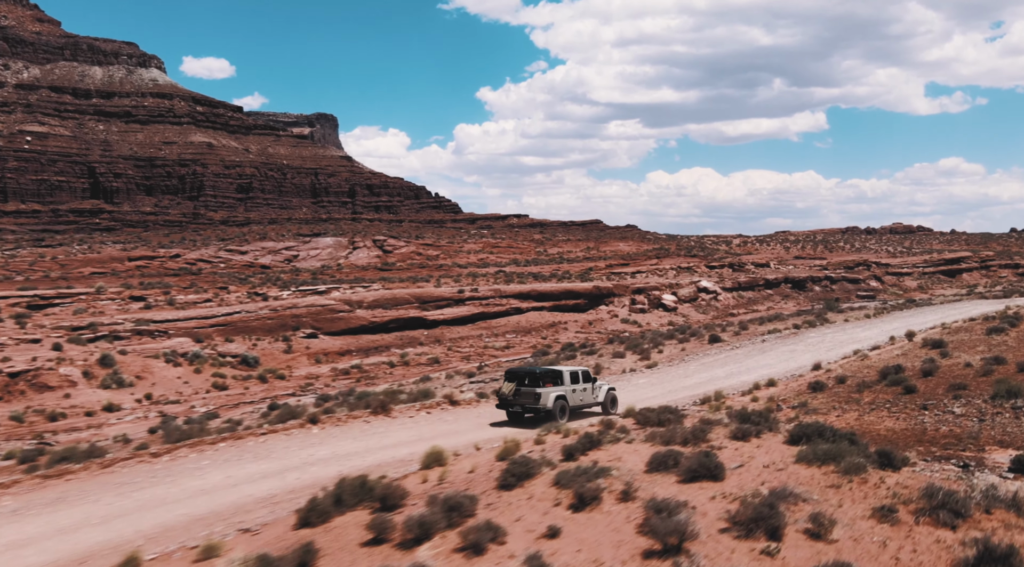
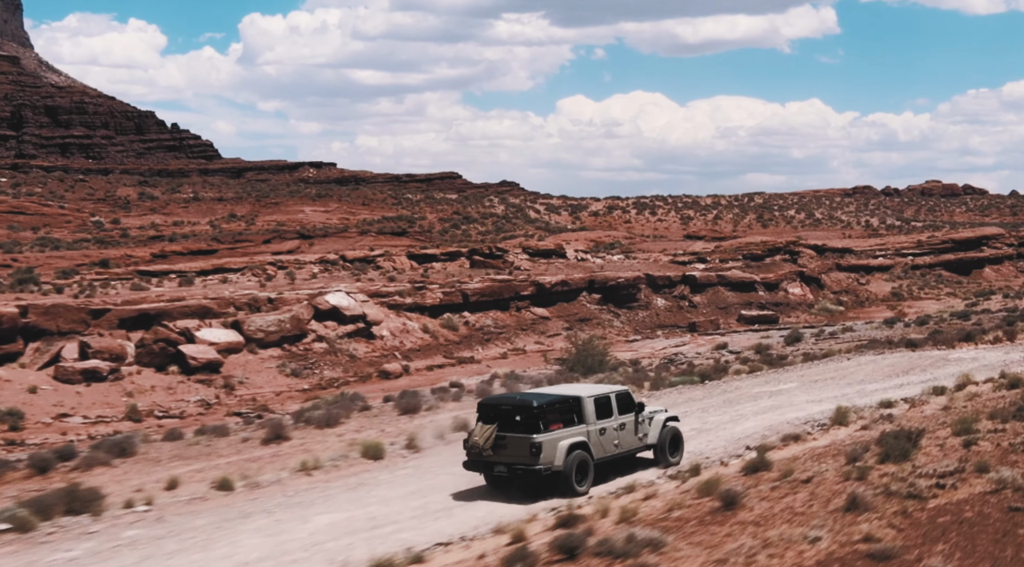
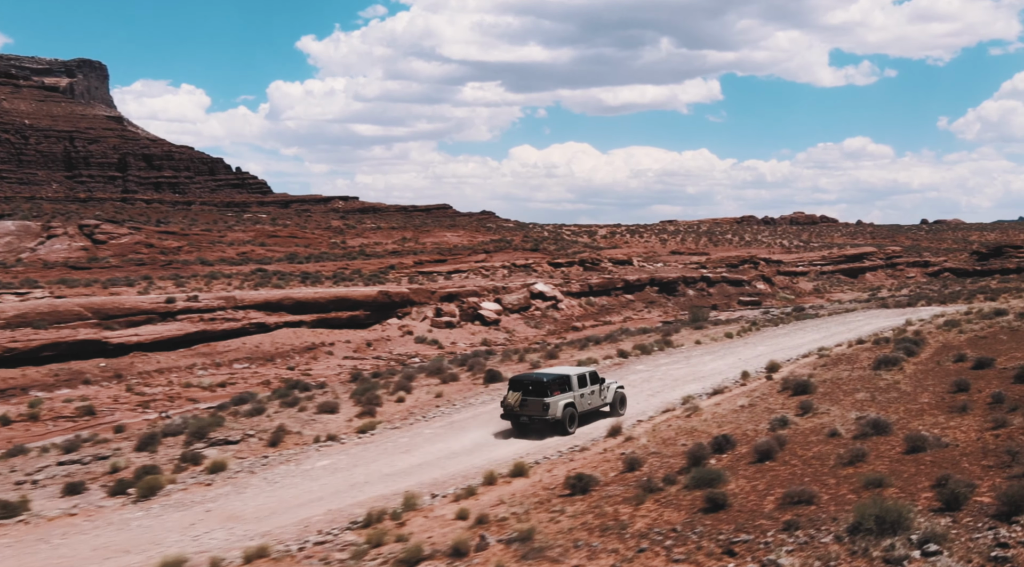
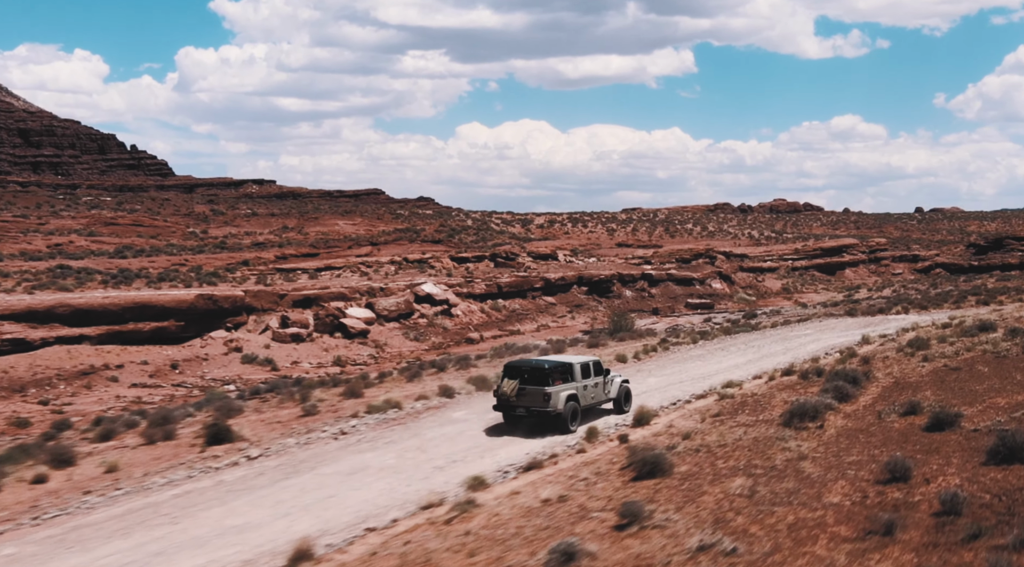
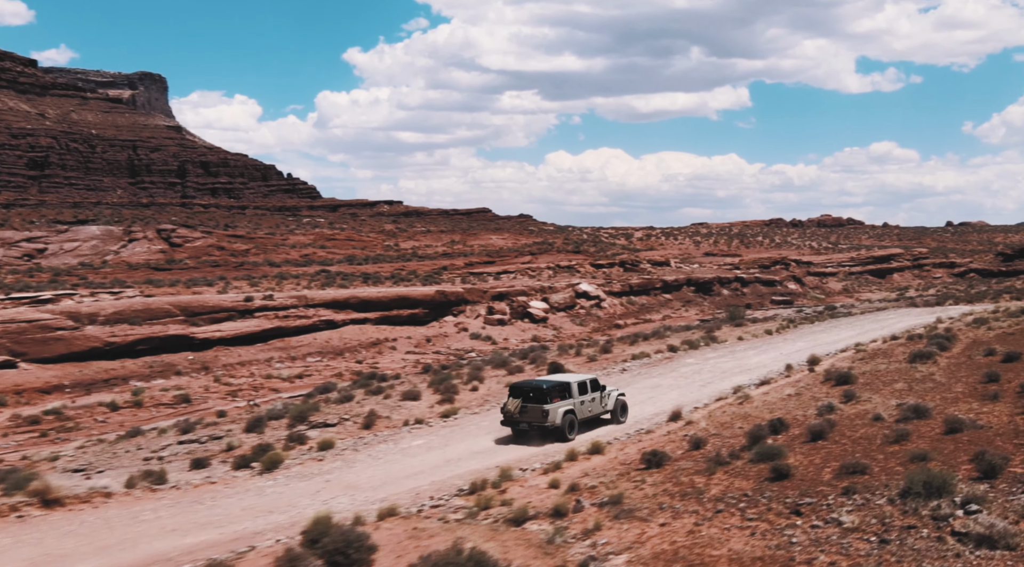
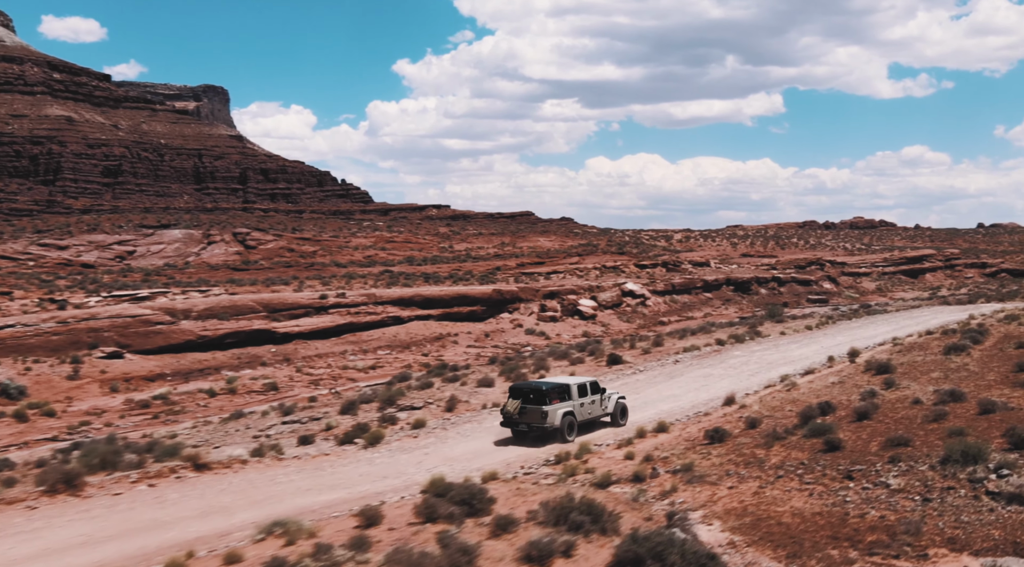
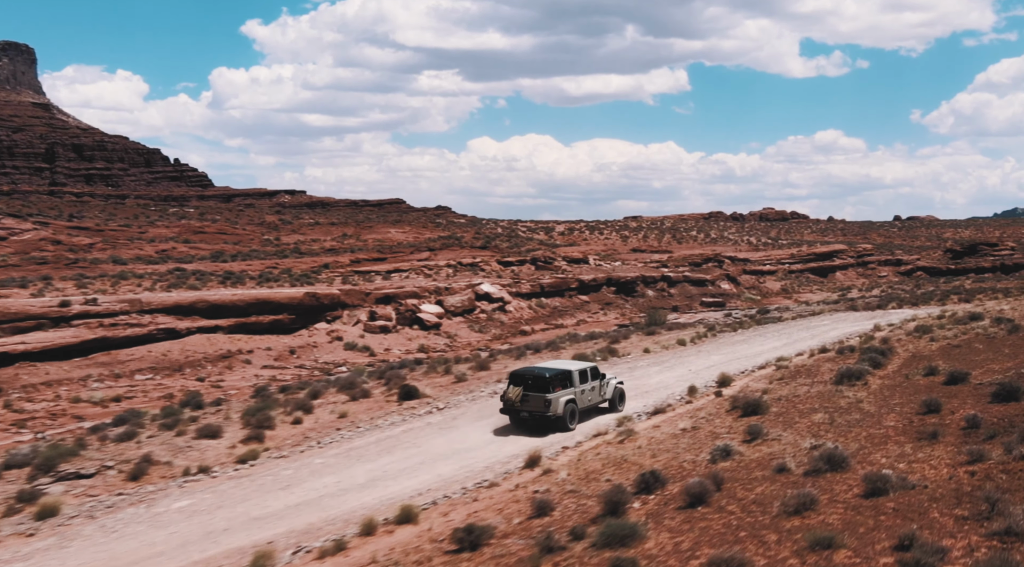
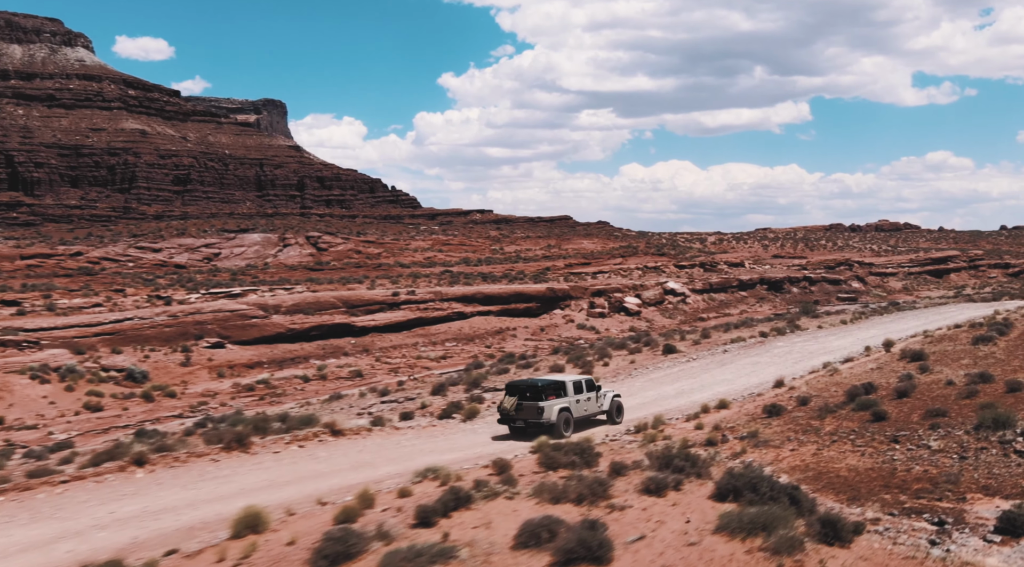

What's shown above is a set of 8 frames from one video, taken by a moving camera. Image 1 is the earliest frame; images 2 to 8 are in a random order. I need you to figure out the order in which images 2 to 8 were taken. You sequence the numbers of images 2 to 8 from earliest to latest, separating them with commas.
8, 6, 5, 3, 7, 4, 2
